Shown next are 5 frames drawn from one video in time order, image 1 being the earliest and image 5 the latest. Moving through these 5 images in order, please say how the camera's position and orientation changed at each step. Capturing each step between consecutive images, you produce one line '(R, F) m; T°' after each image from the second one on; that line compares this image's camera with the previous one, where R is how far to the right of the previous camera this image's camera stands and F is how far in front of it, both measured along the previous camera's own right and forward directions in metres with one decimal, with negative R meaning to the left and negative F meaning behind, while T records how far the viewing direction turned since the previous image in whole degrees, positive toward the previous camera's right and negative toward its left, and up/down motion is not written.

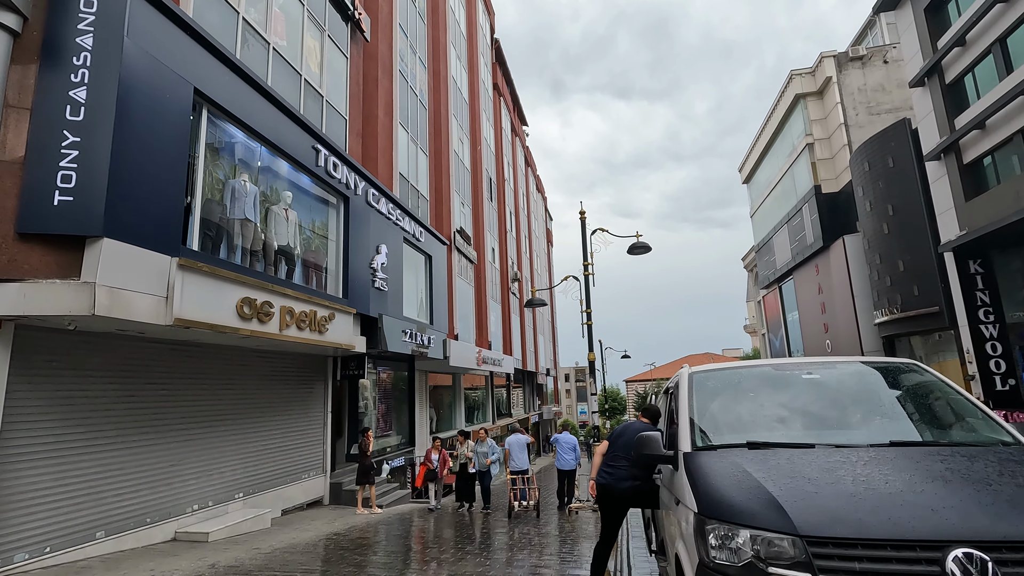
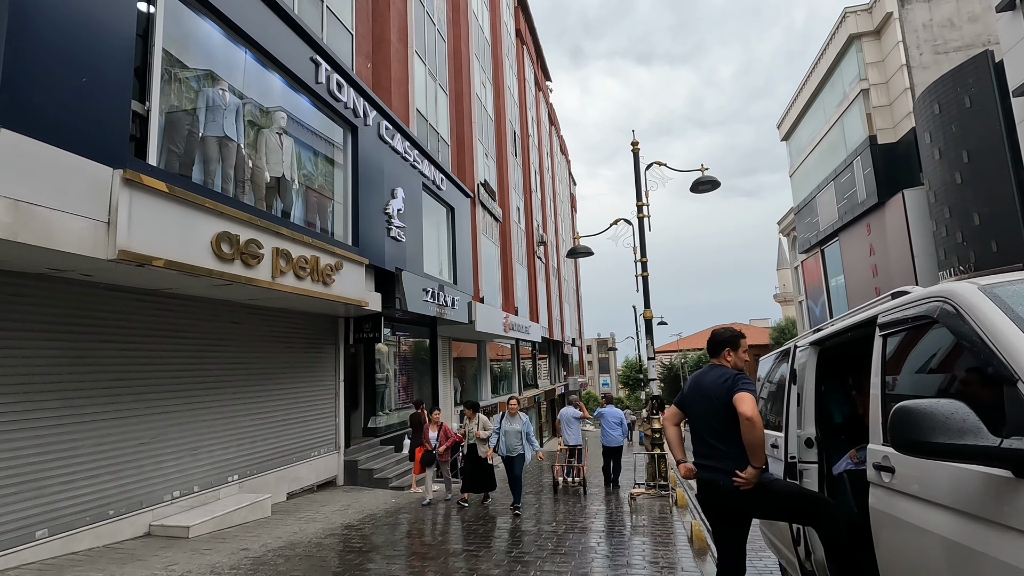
(-0.4, +1.7) m; -2°
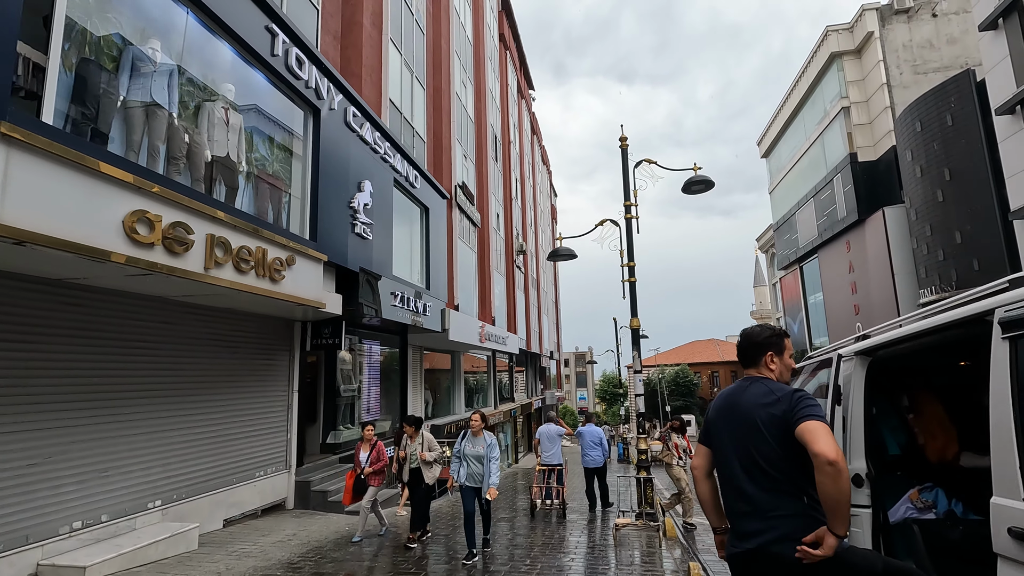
(+0.1, +0.8) m; +2°
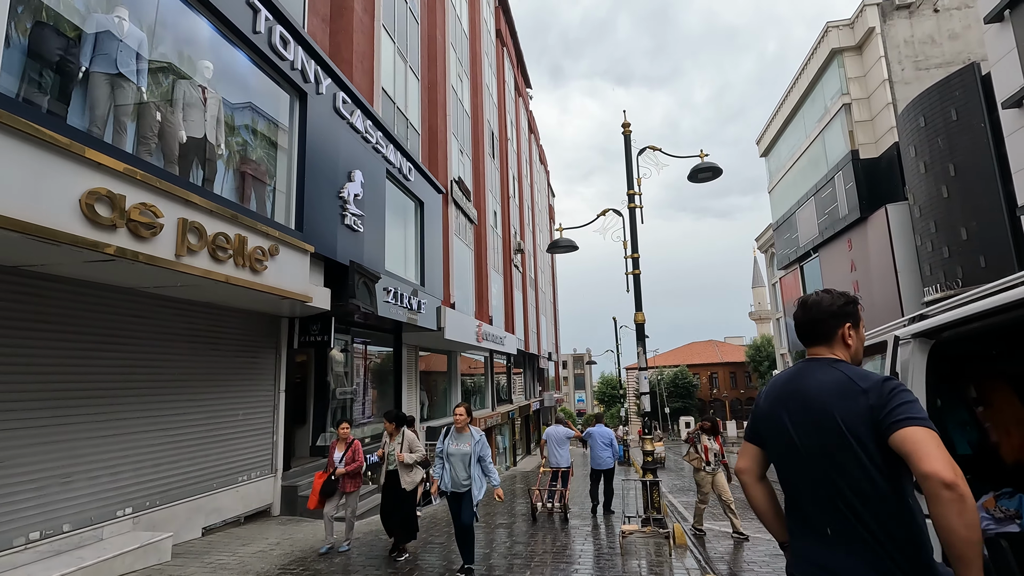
(0.0, +0.4) m; 0°
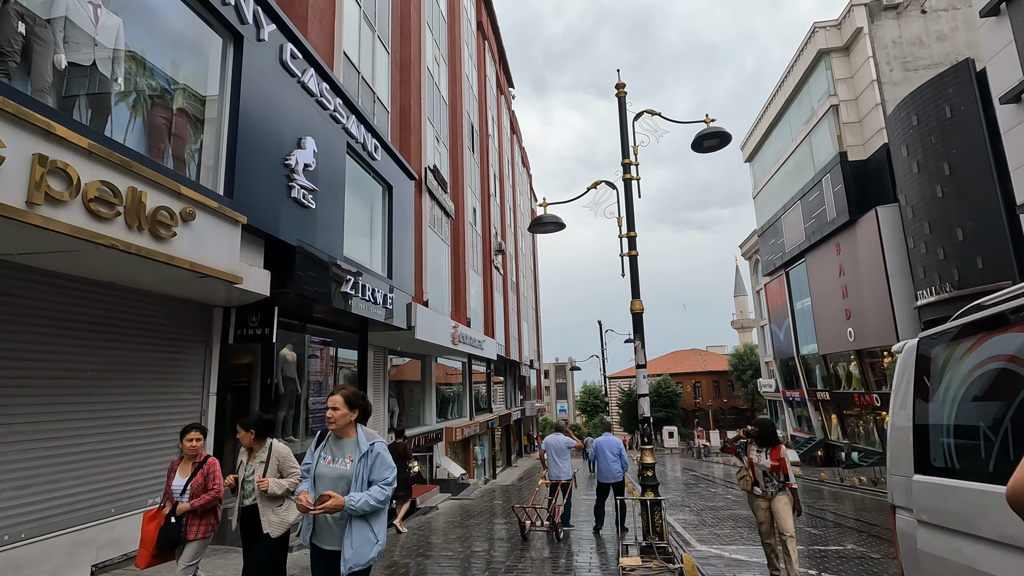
(+0.1, +1.2) m; +2°
